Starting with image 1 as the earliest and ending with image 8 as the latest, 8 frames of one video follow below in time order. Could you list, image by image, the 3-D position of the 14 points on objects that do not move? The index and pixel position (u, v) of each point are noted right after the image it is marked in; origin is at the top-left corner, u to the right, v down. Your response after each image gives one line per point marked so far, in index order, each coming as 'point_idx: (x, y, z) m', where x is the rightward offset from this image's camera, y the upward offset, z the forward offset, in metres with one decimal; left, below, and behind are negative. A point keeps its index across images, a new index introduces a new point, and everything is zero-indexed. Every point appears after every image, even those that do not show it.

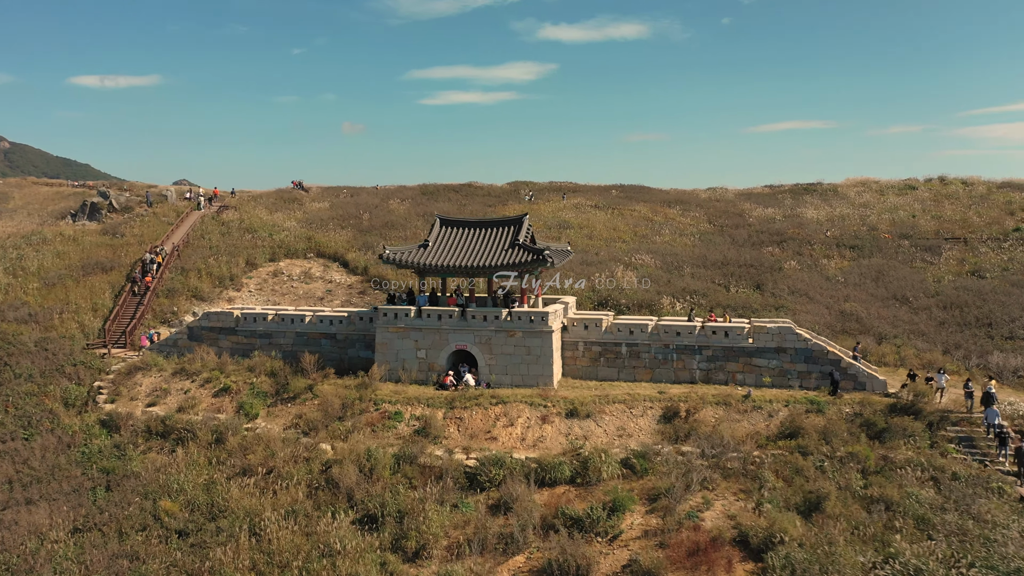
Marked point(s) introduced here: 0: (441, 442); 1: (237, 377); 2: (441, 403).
0: (-1.3, -2.8, +15.0) m
1: (-6.1, -2.0, +18.1) m
2: (-1.4, -2.2, +15.9) m
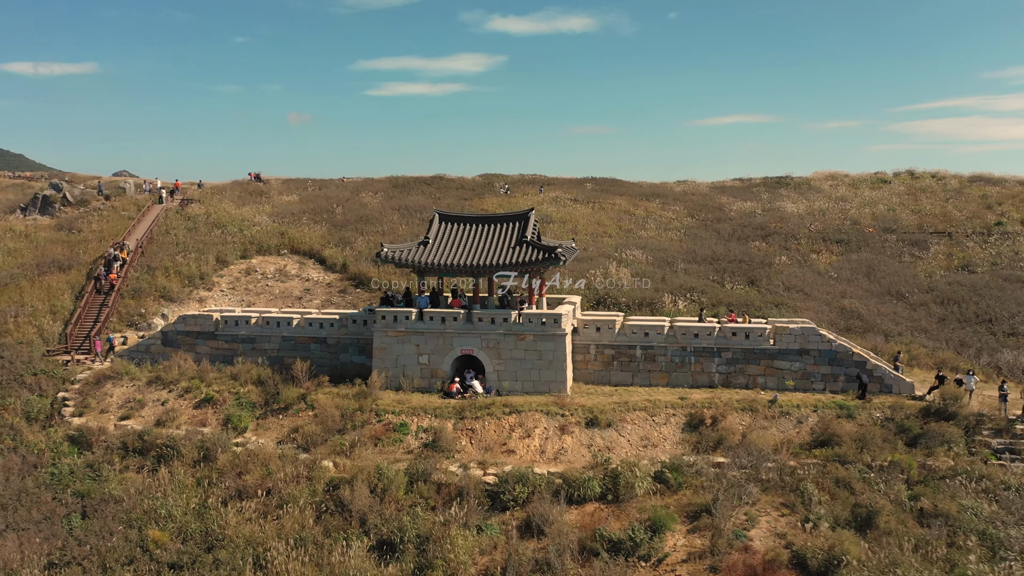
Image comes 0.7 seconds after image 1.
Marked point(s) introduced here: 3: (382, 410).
0: (-1.0, -2.9, +13.8) m
1: (-6.0, -2.0, +16.7) m
2: (-1.1, -2.3, +14.8) m
3: (-2.4, -2.2, +15.1) m
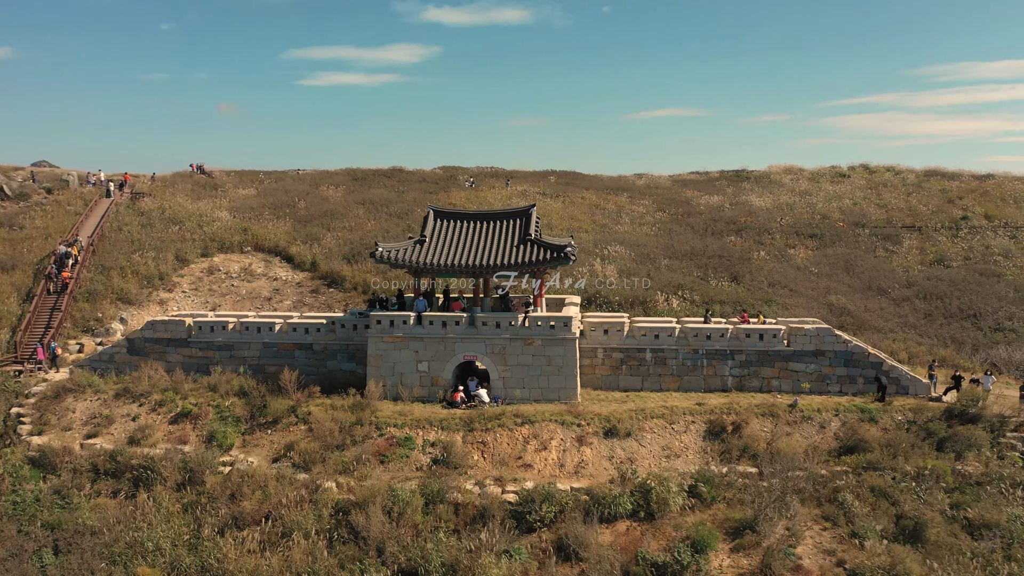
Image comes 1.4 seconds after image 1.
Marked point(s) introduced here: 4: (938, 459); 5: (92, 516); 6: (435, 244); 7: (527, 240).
0: (-0.7, -2.9, +12.9) m
1: (-5.9, -2.1, +15.3) m
2: (-0.9, -2.3, +13.8) m
3: (-2.2, -2.3, +14.0) m
4: (+6.8, -2.7, +13.0) m
5: (-6.4, -3.5, +12.4) m
6: (-1.5, +0.8, +15.6) m
7: (+0.3, +0.9, +15.4) m
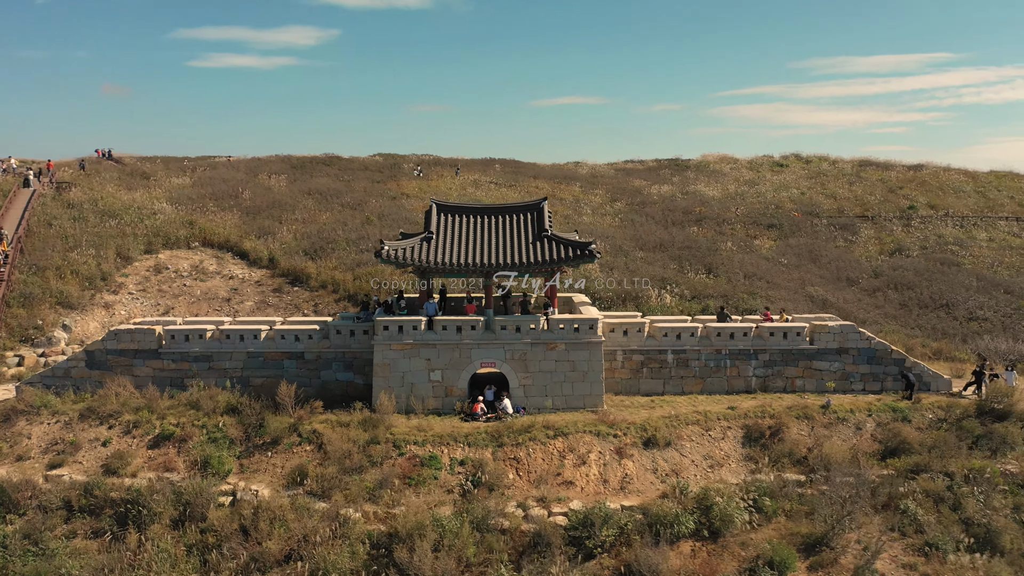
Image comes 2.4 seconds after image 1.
0: (-0.1, -3.0, +11.7) m
1: (-5.5, -2.2, +13.5) m
2: (-0.4, -2.4, +12.6) m
3: (-1.7, -2.3, +12.6) m
4: (+7.3, -2.7, +12.7) m
5: (-5.7, -3.6, +10.6) m
6: (-1.2, +0.8, +14.3) m
7: (+0.6, +0.9, +14.3) m
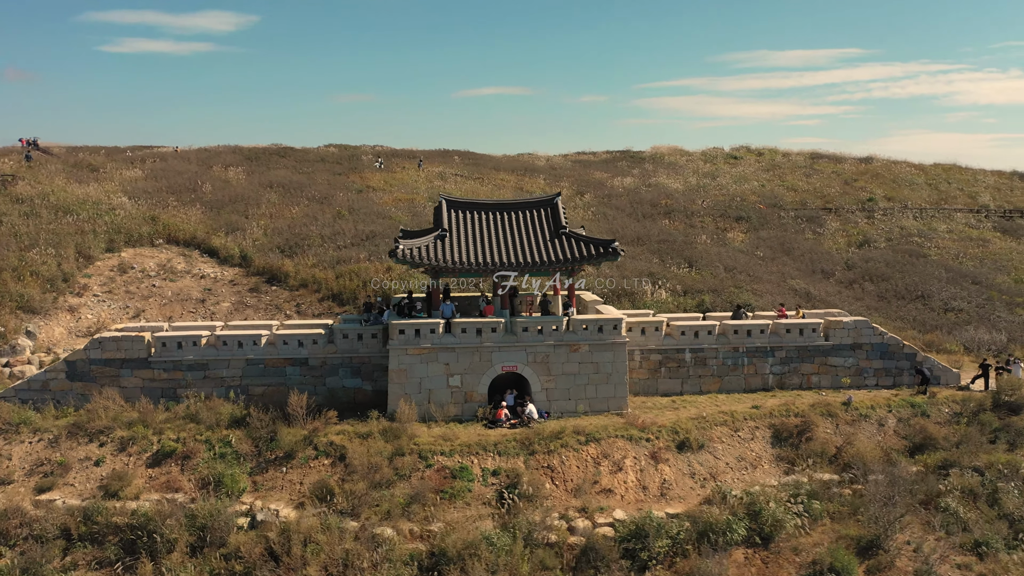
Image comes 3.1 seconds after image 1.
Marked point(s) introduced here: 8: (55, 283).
0: (+0.5, -3.0, +11.2) m
1: (-5.1, -2.2, +12.5) m
2: (+0.1, -2.4, +12.1) m
3: (-1.2, -2.4, +12.0) m
4: (+7.8, -2.6, +12.8) m
5: (-5.0, -3.7, +9.6) m
6: (-0.9, +0.8, +13.6) m
7: (+0.8, +0.9, +13.8) m
8: (-9.9, +0.1, +17.7) m
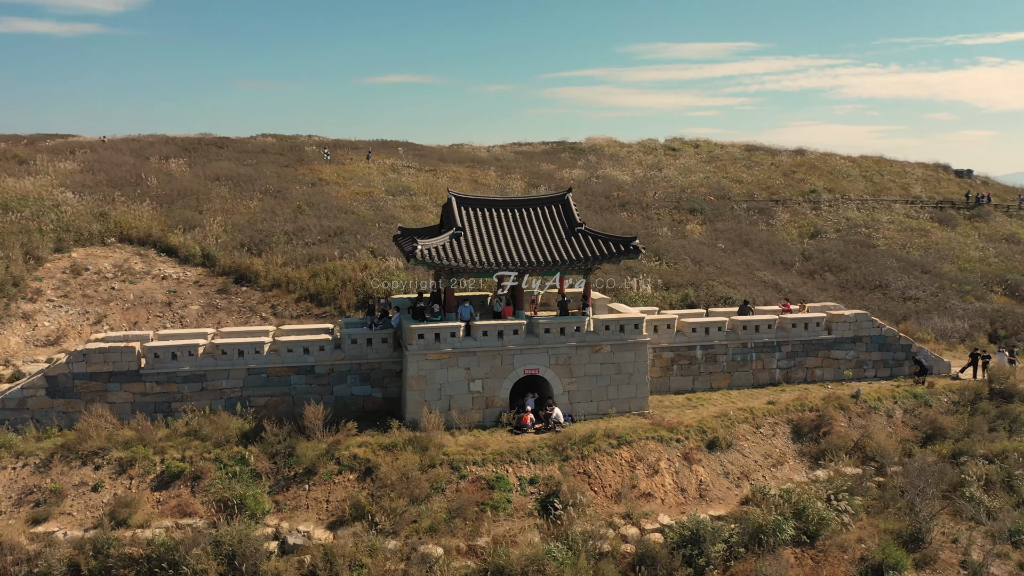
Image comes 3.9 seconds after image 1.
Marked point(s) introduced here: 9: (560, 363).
0: (+1.0, -3.0, +10.9) m
1: (-4.7, -2.3, +11.5) m
2: (+0.5, -2.4, +11.7) m
3: (-0.8, -2.4, +11.4) m
4: (+8.1, -2.5, +13.3) m
5: (-4.2, -3.8, +8.7) m
6: (-0.7, +0.8, +13.1) m
7: (+1.1, +0.9, +13.4) m
8: (-10.0, 0.0, +16.1) m
9: (+0.7, -1.2, +12.8) m
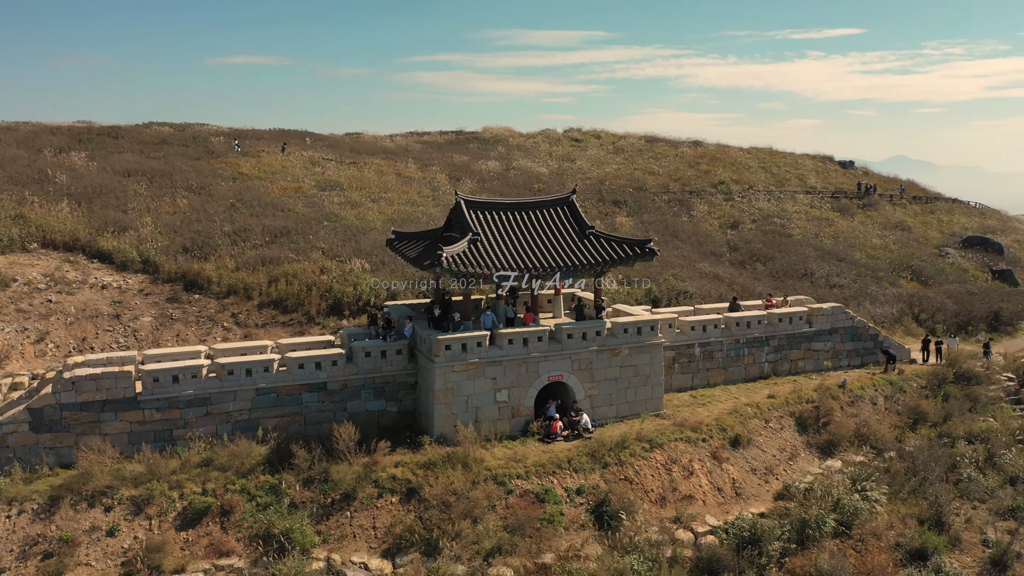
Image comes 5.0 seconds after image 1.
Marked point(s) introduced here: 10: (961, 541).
0: (+1.7, -3.1, +10.9) m
1: (-4.0, -2.5, +10.6) m
2: (+1.1, -2.5, +11.6) m
3: (-0.1, -2.5, +11.1) m
4: (+8.3, -2.3, +14.5) m
5: (-3.0, -4.1, +7.9) m
6: (-0.4, +0.7, +12.7) m
7: (+1.2, +0.9, +13.3) m
8: (-10.1, -0.3, +14.1) m
9: (+1.1, -1.2, +12.7) m
10: (+6.1, -3.4, +11.1) m
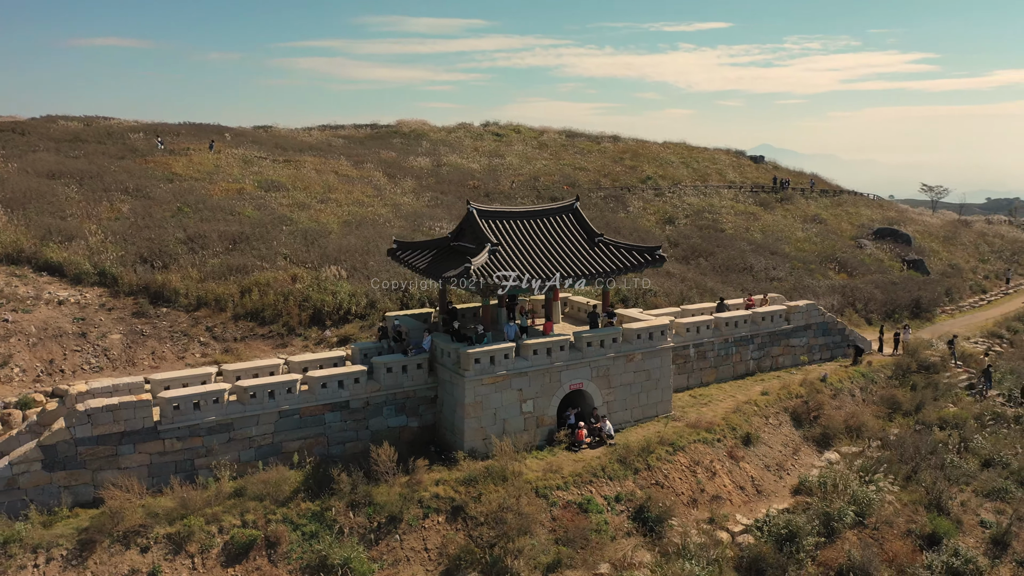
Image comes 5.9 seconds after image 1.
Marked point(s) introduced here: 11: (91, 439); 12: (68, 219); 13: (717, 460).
0: (+2.3, -3.2, +11.2) m
1: (-3.3, -2.8, +10.1) m
2: (+1.6, -2.6, +11.8) m
3: (+0.4, -2.7, +11.1) m
4: (+8.3, -2.3, +15.6) m
5: (-1.9, -4.3, +7.5) m
6: (-0.1, +0.5, +12.6) m
7: (+1.4, +0.8, +13.5) m
8: (-9.9, -0.7, +12.7) m
9: (+1.4, -1.4, +12.8) m
10: (+6.6, -3.5, +12.0) m
11: (-5.2, -1.9, +10.1) m
12: (-10.2, +1.6, +18.8) m
13: (+3.1, -2.6, +12.5) m
